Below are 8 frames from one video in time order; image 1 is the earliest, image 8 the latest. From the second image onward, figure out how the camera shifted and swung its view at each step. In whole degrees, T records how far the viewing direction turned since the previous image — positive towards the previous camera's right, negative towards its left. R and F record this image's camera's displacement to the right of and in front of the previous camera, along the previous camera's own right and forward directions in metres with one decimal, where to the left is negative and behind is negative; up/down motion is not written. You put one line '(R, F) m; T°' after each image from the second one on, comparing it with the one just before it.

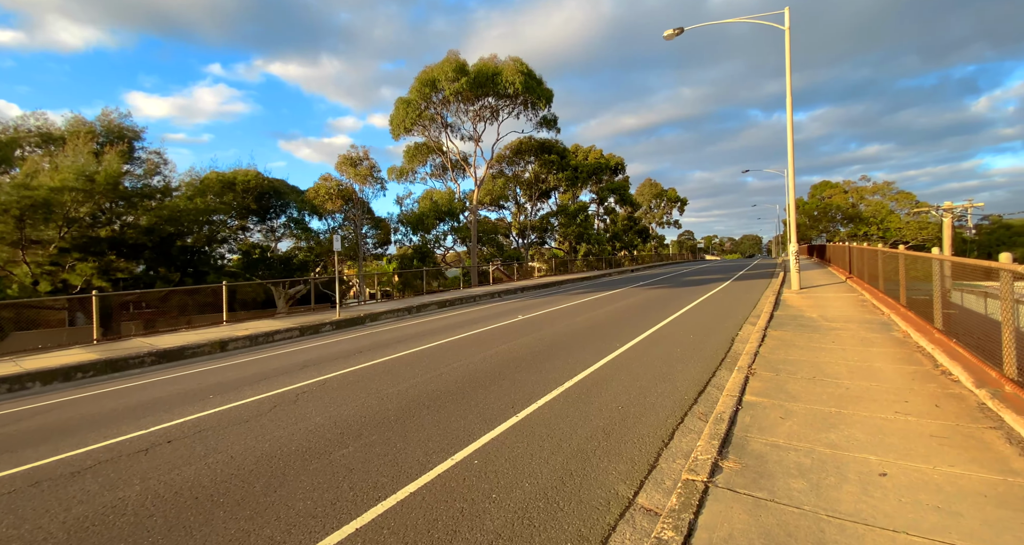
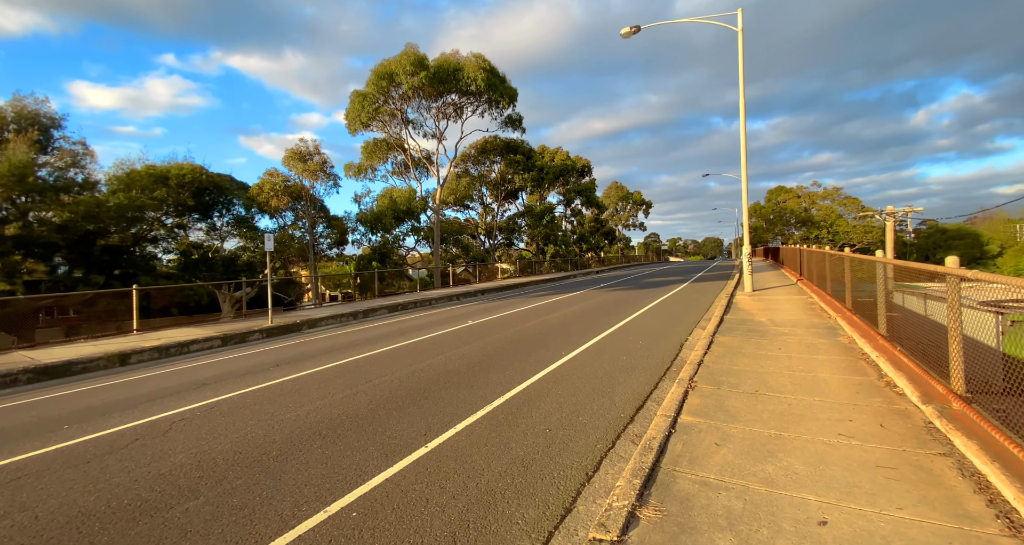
(+0.5, +0.5) m; +4°
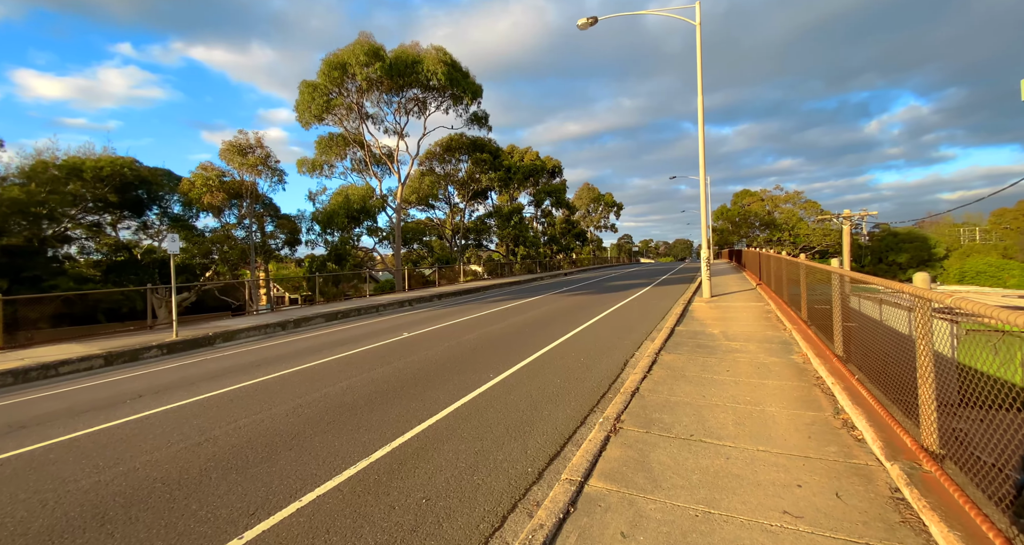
(+0.8, +0.9) m; +3°
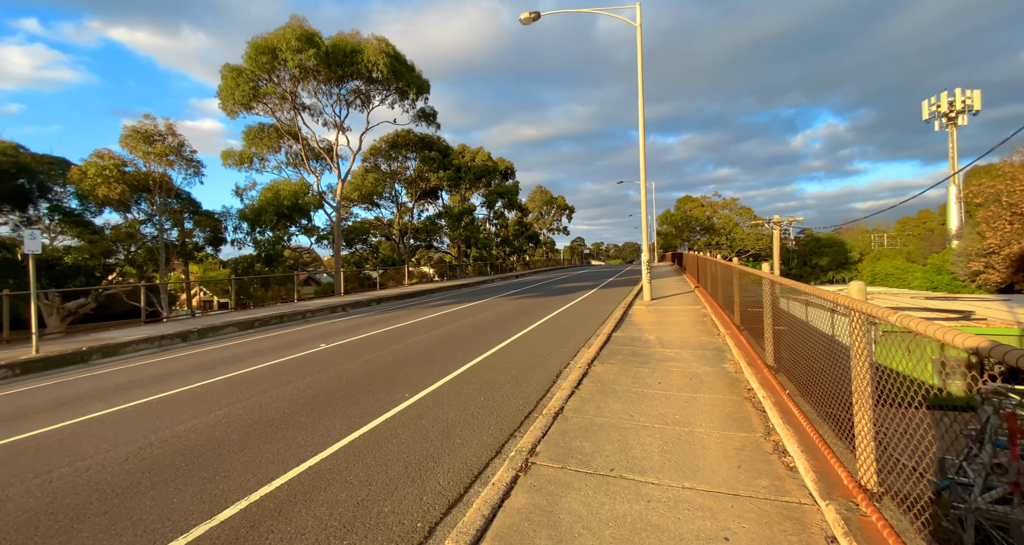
(+0.4, +0.6) m; +6°
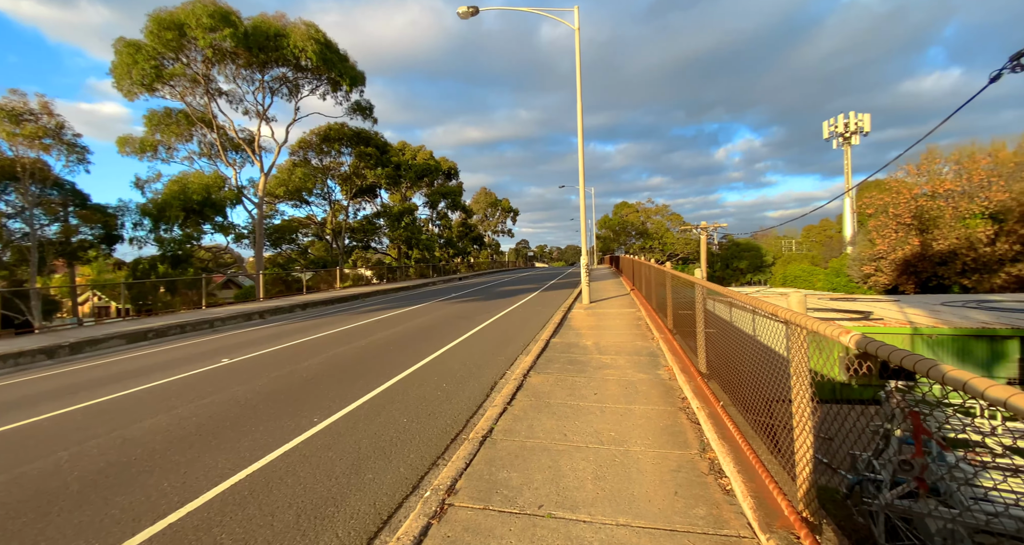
(+0.2, +0.4) m; +8°
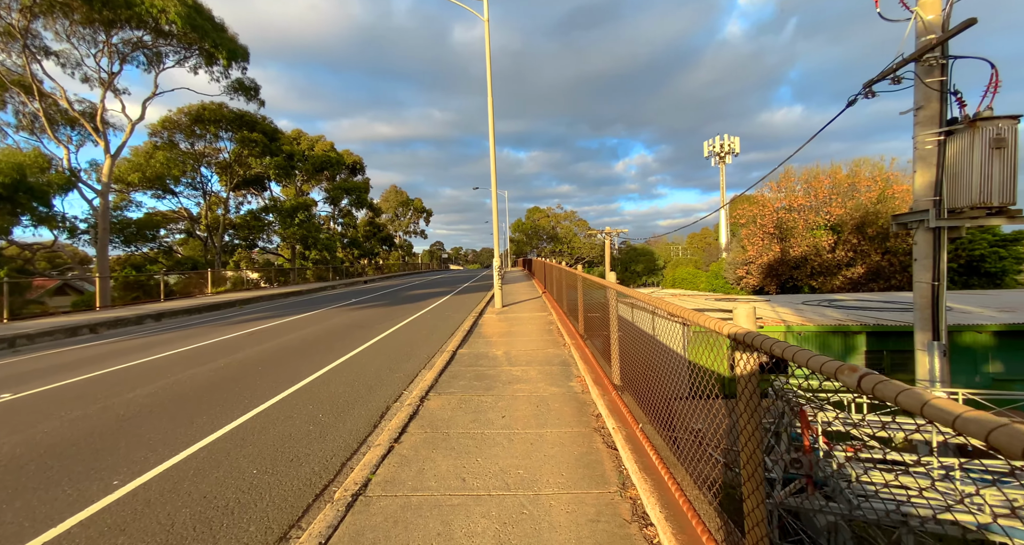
(+0.2, +0.8) m; +12°
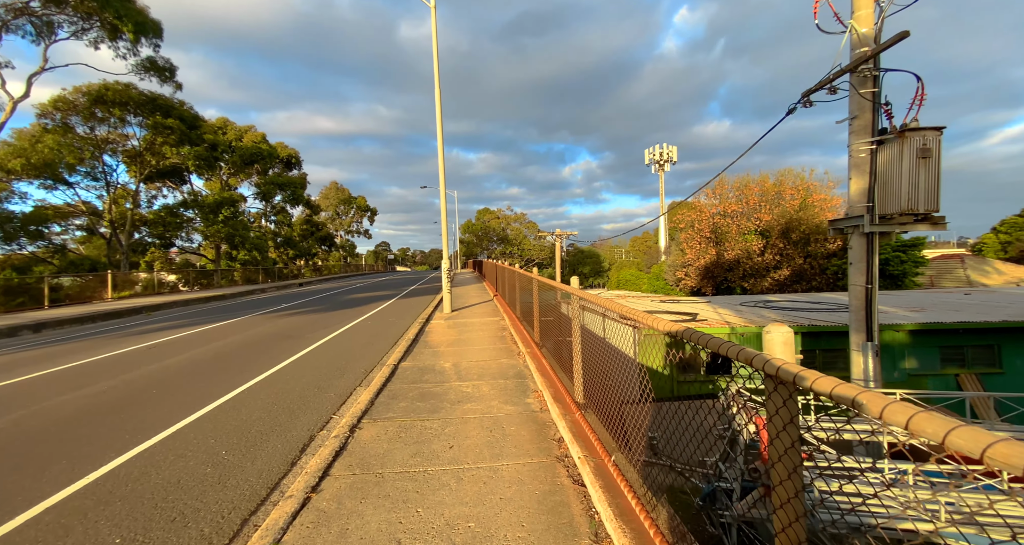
(0.0, +0.7) m; +7°
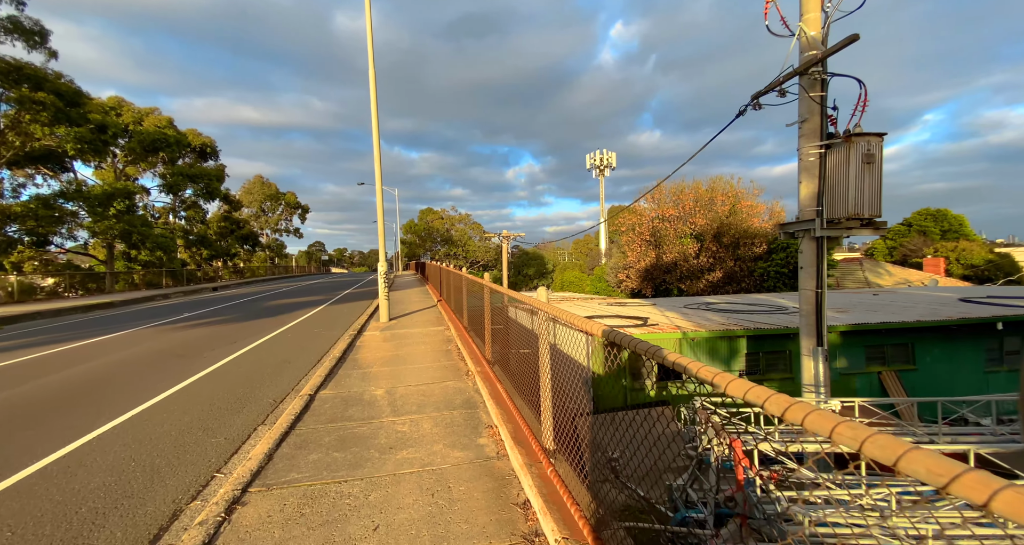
(0.0, +1.1) m; +7°
